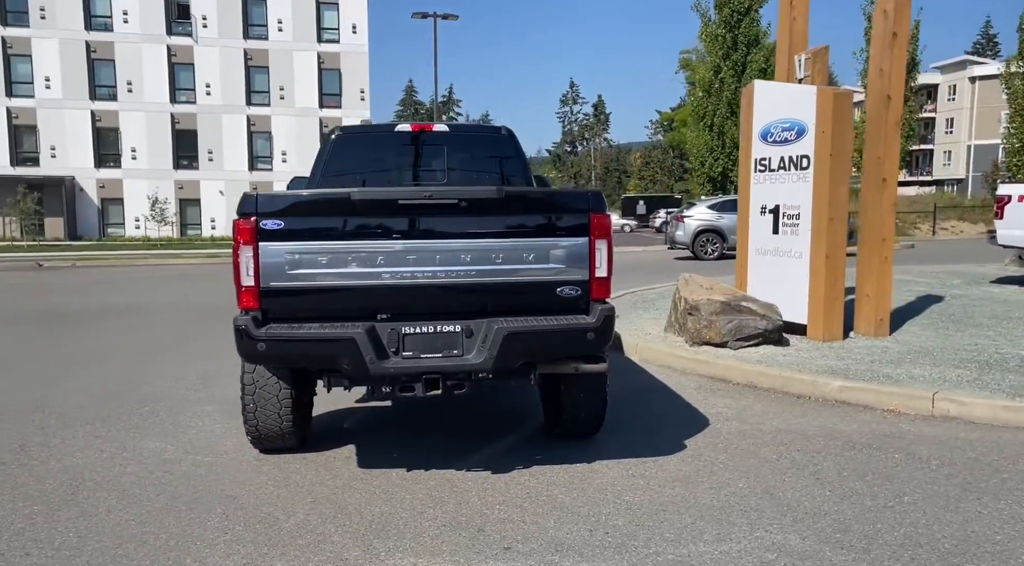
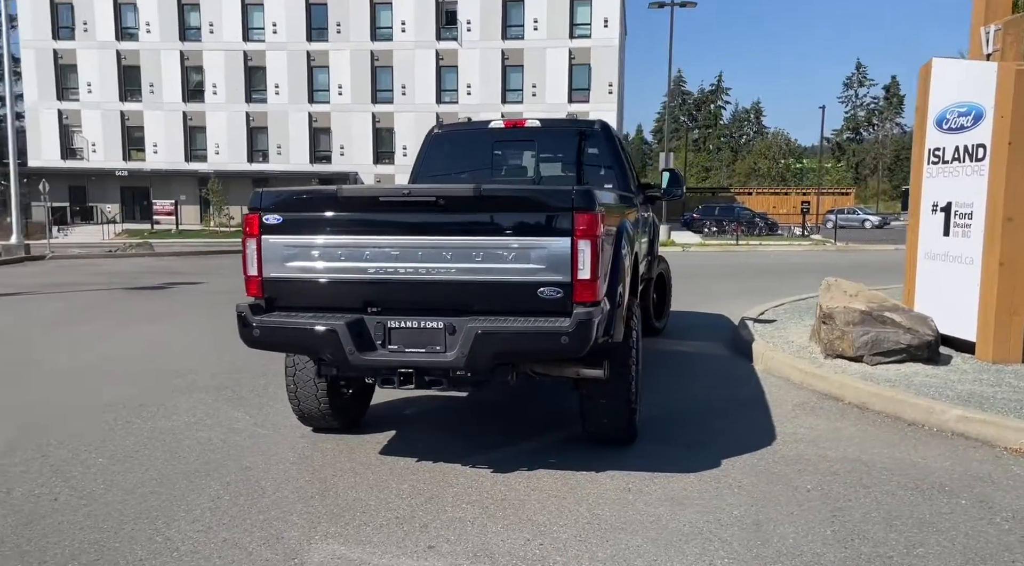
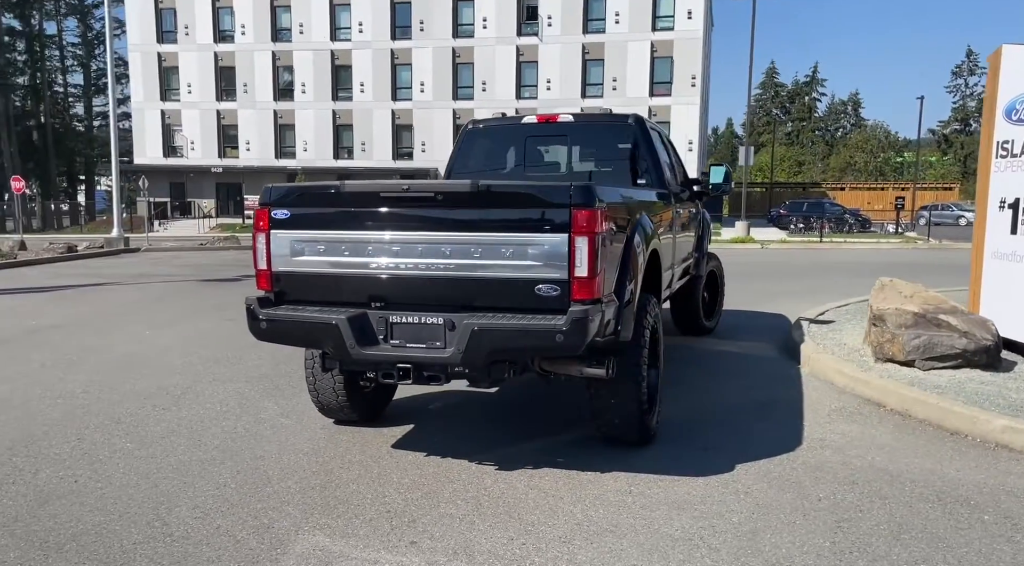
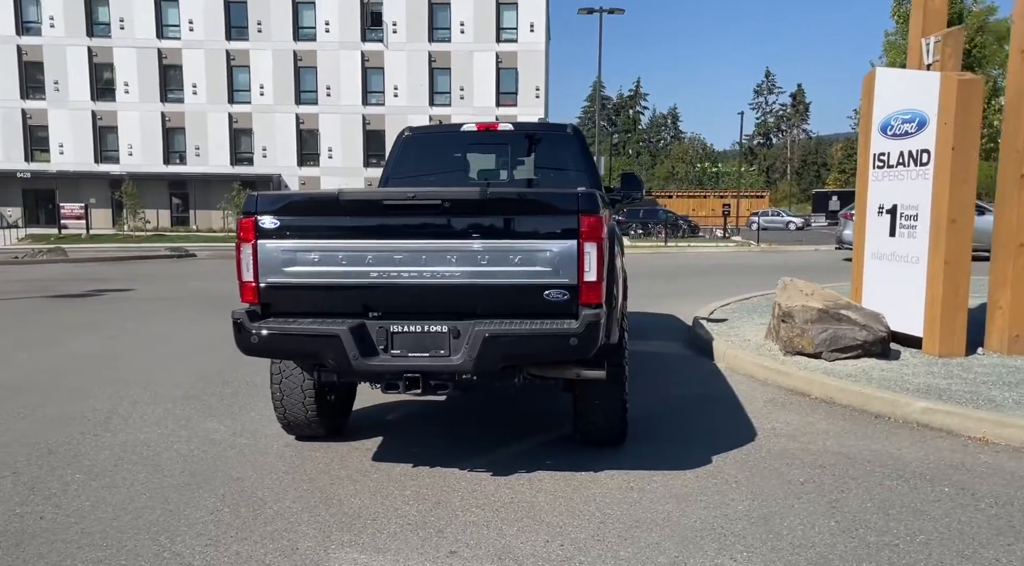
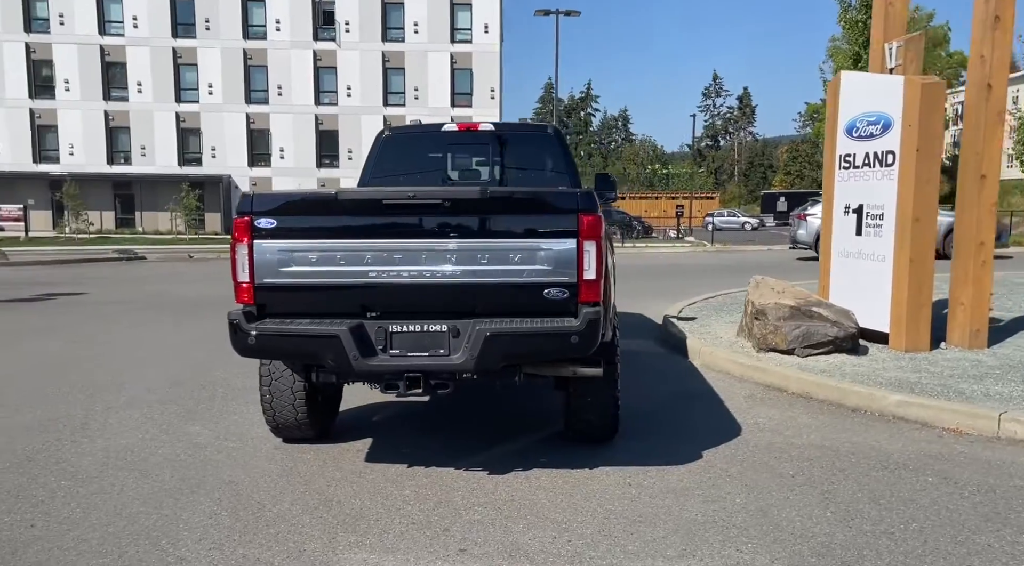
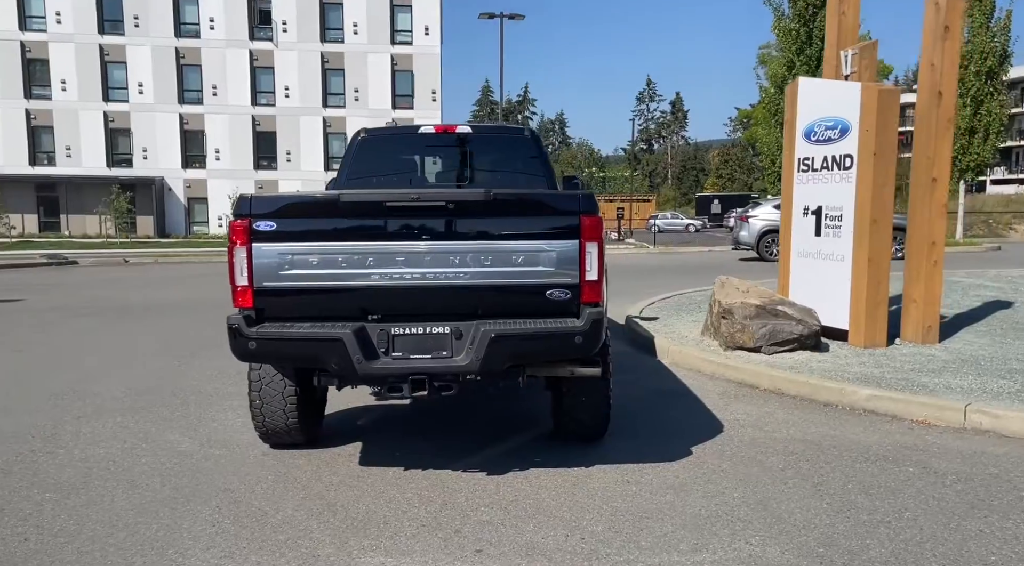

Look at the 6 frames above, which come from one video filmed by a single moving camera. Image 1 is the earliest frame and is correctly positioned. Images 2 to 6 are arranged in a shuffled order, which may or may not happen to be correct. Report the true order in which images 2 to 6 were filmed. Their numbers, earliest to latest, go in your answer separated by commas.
6, 5, 4, 2, 3
